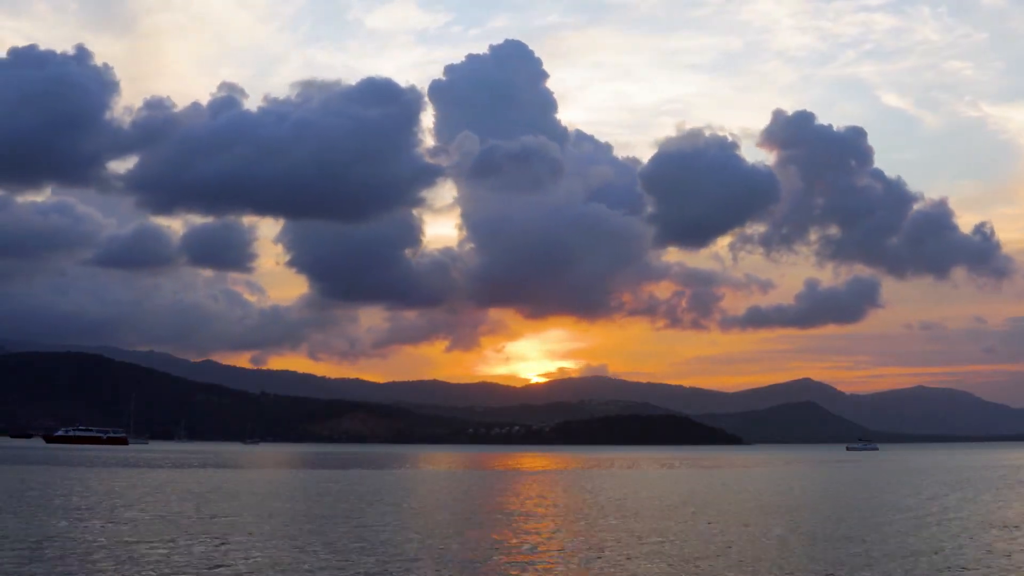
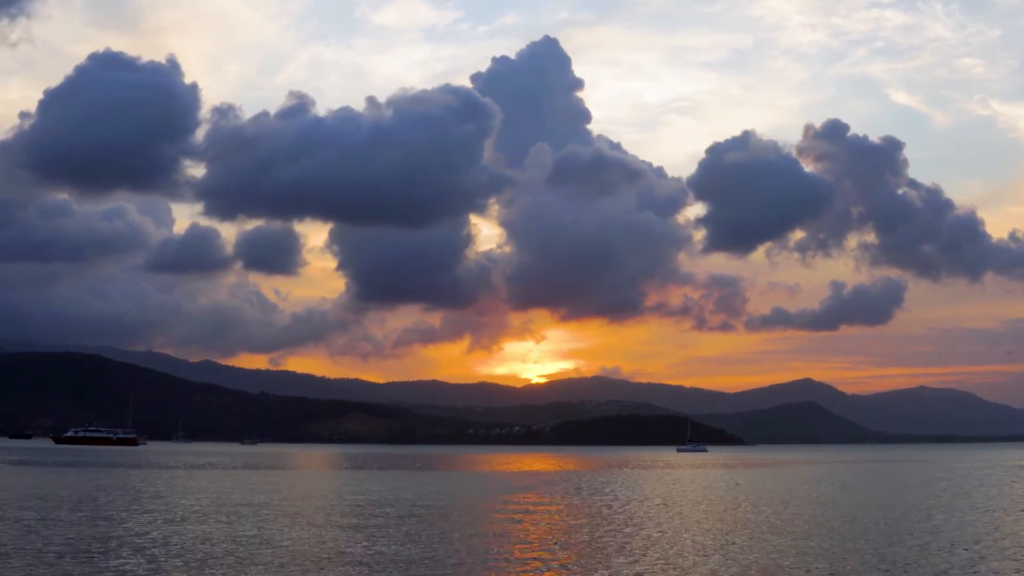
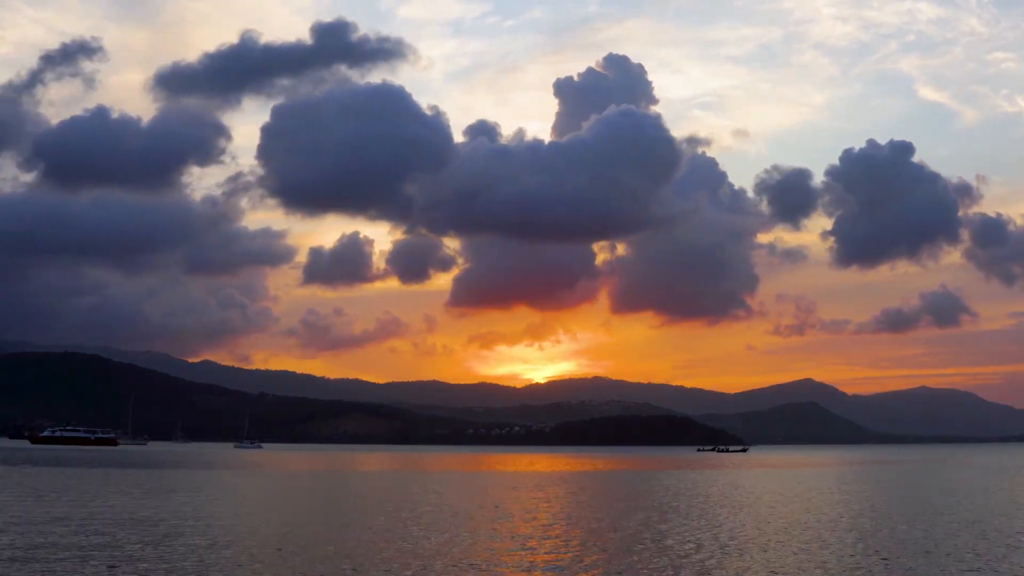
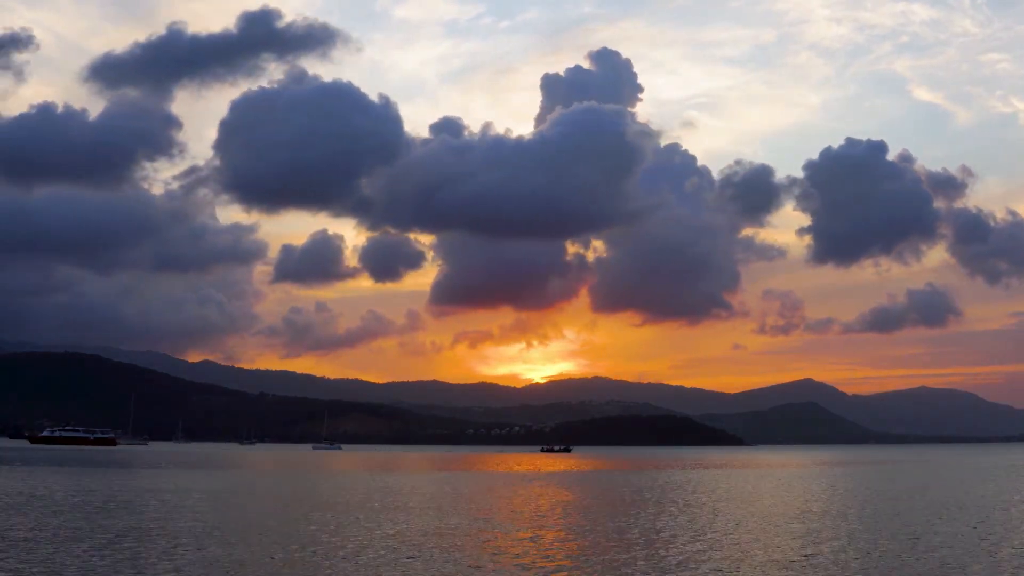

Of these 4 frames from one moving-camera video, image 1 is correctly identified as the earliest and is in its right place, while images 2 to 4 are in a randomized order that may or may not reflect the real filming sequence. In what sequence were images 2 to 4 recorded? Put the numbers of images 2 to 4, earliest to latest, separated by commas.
2, 4, 3
